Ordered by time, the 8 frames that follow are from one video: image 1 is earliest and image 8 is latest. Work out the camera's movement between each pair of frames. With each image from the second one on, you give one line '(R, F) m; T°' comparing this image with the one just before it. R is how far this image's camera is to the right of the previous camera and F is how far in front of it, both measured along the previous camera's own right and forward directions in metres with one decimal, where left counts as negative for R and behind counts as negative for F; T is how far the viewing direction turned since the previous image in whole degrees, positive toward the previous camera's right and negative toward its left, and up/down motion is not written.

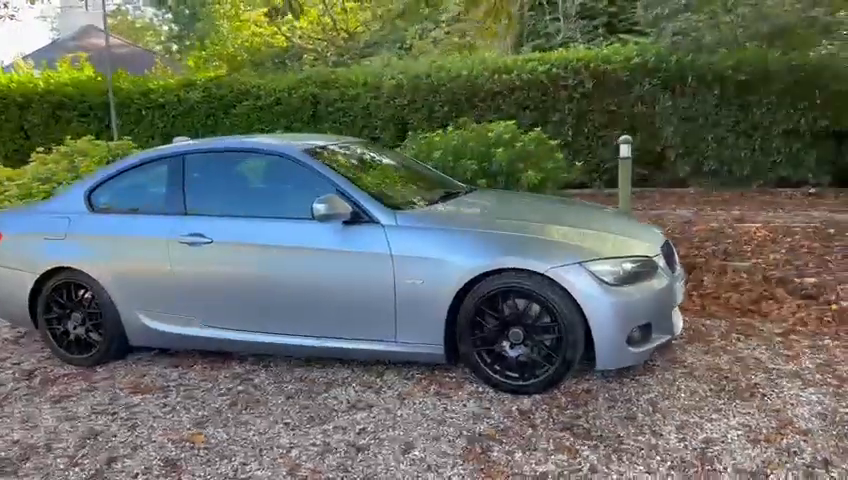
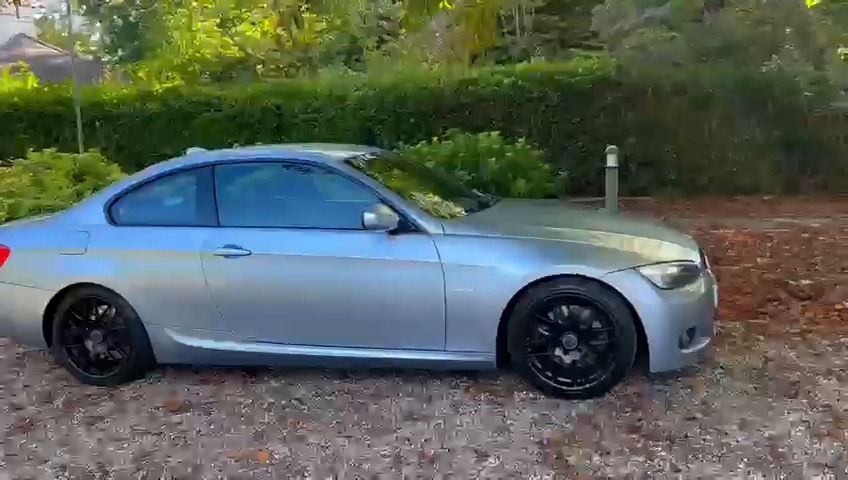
(-0.7, 0.0) m; +5°
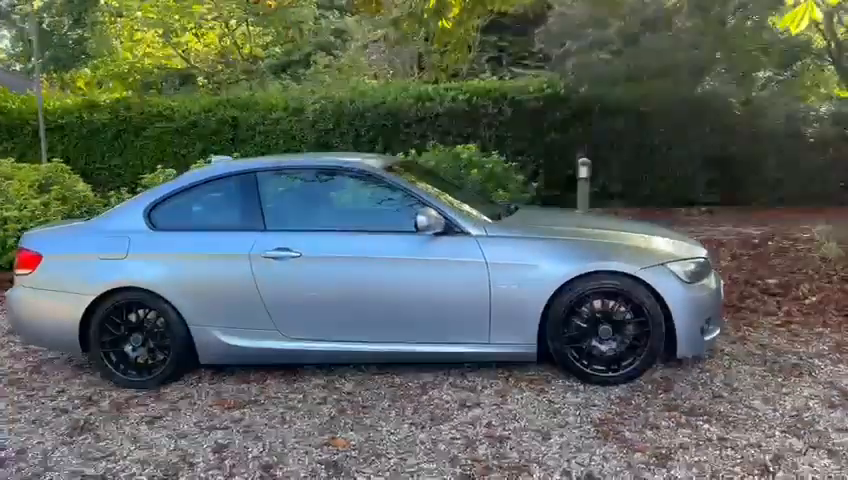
(-0.8, -0.3) m; +6°
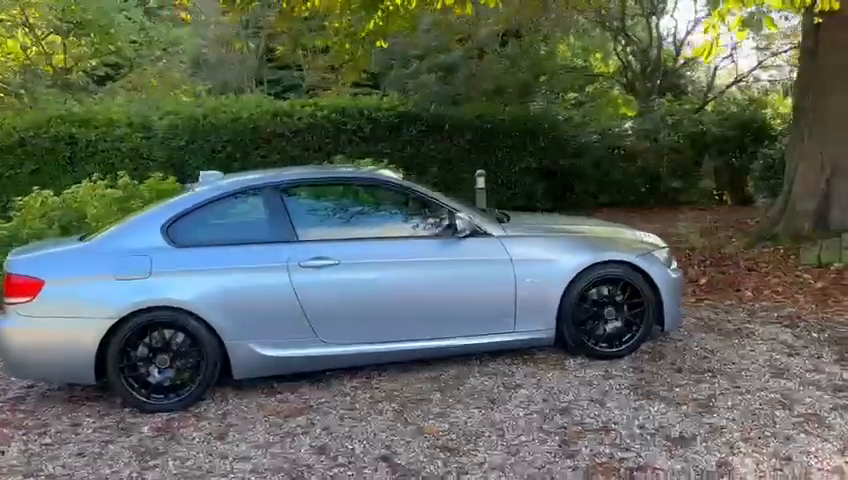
(-1.7, -0.1) m; +17°
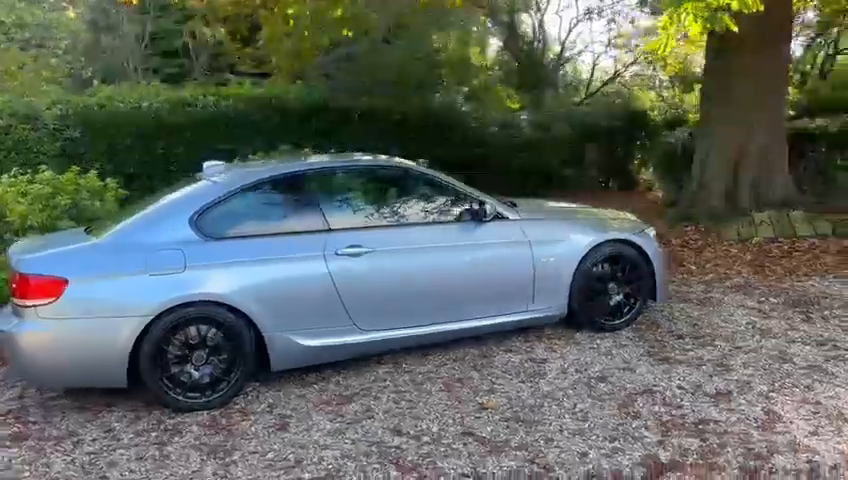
(-1.2, 0.0) m; +11°
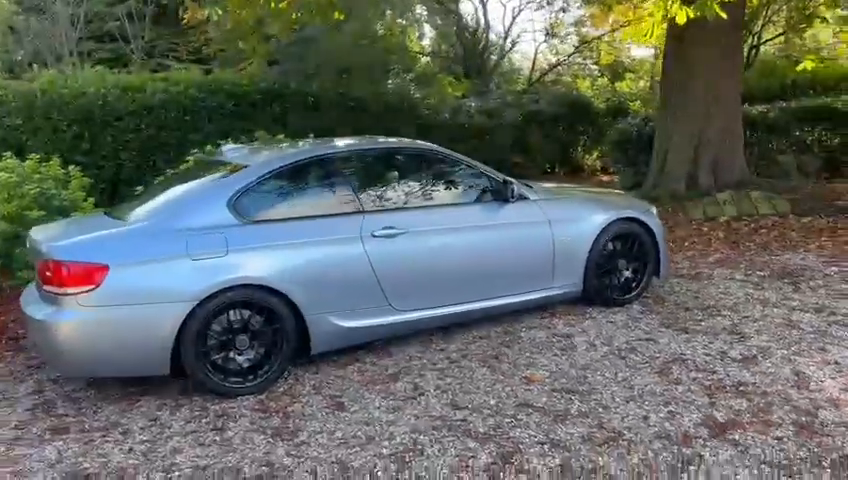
(-0.8, 0.0) m; +6°
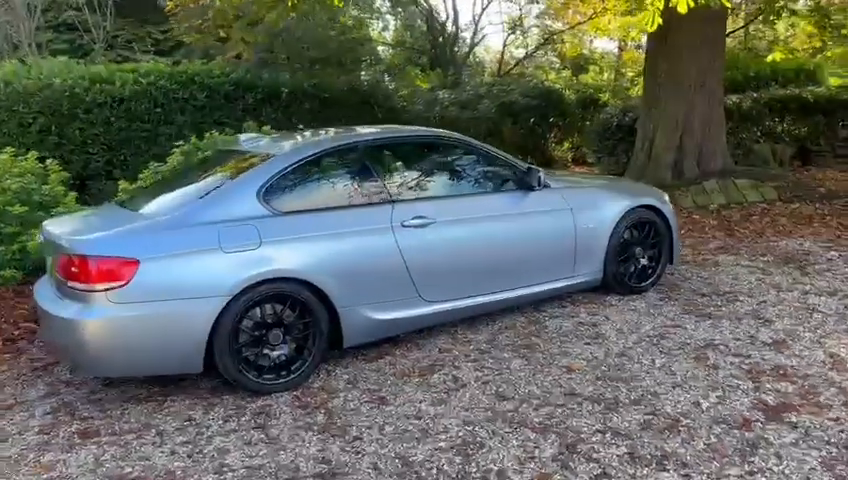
(-0.5, +0.1) m; +4°
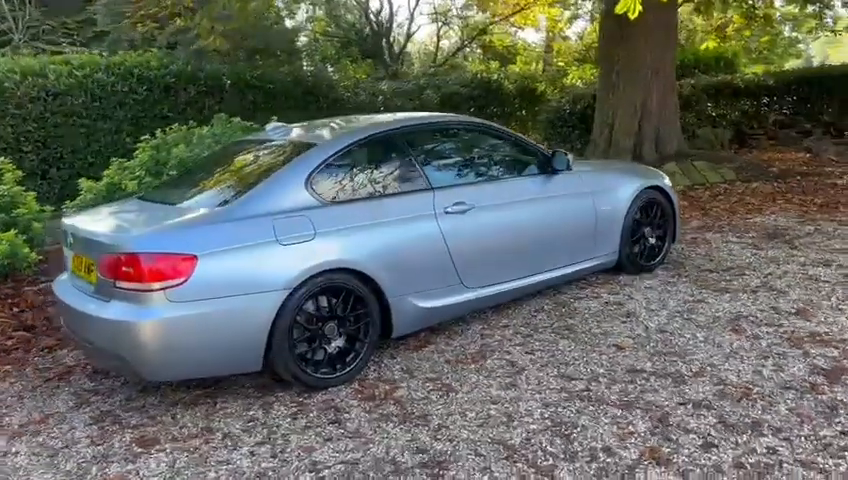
(-0.8, +0.1) m; +7°
